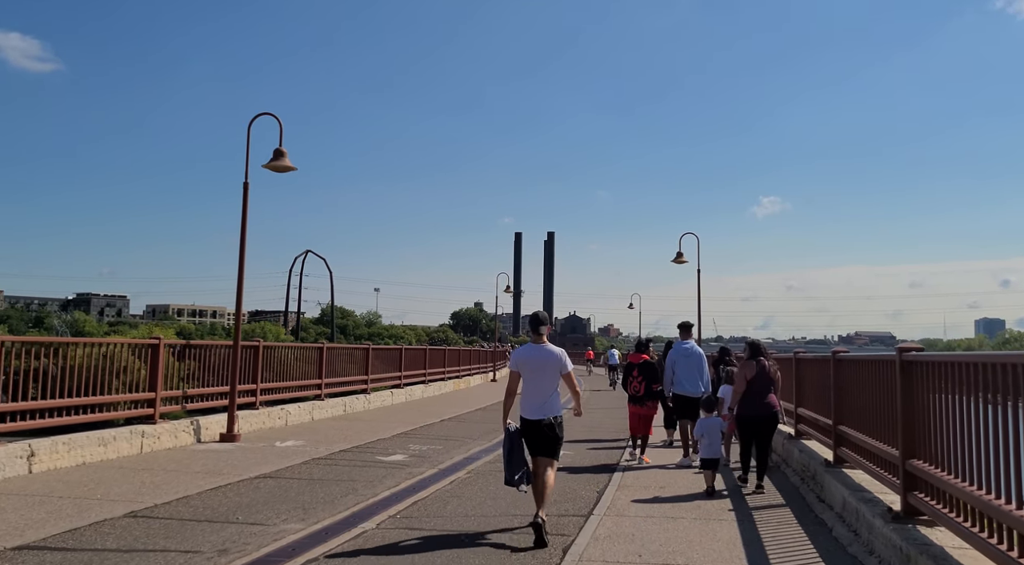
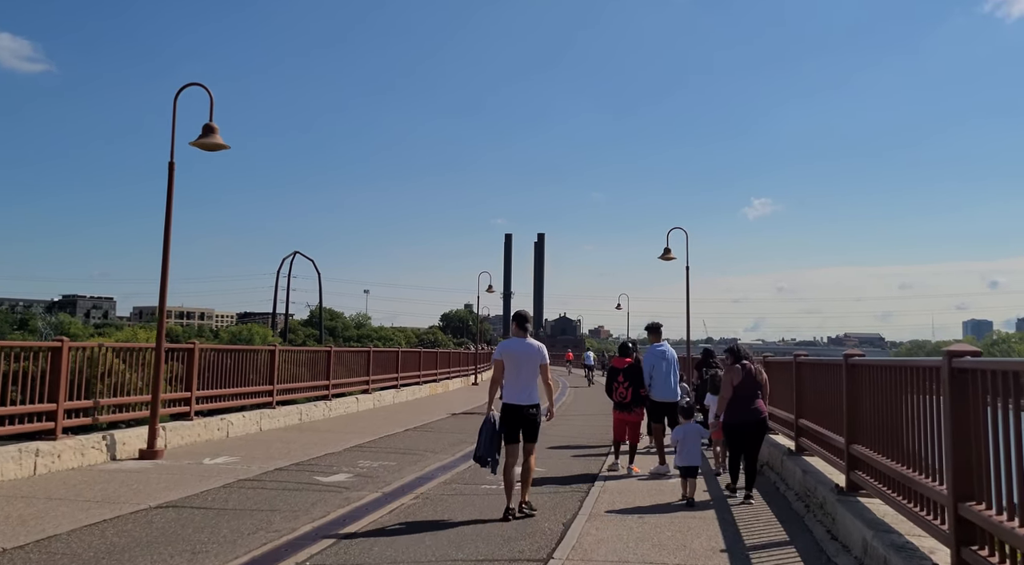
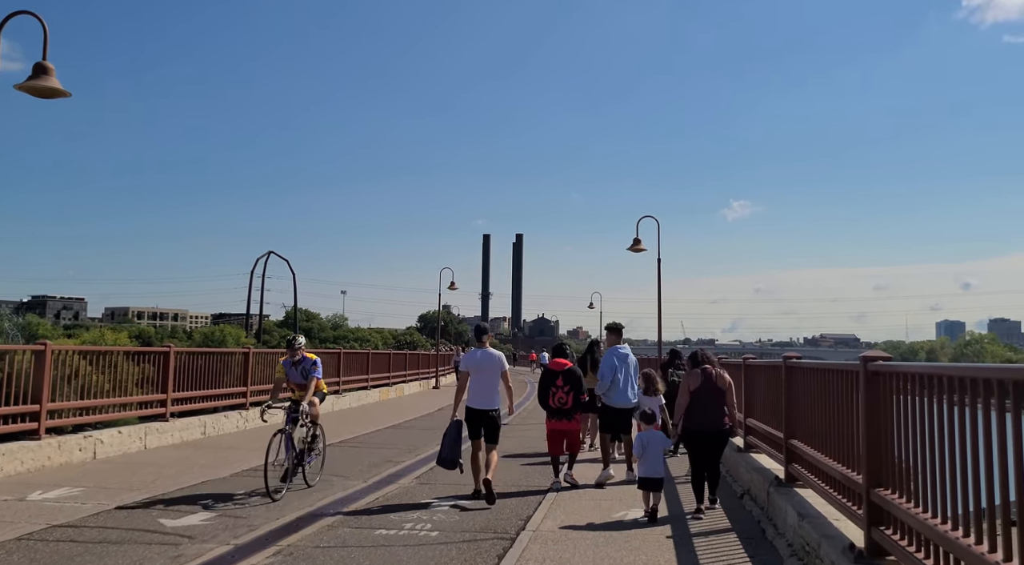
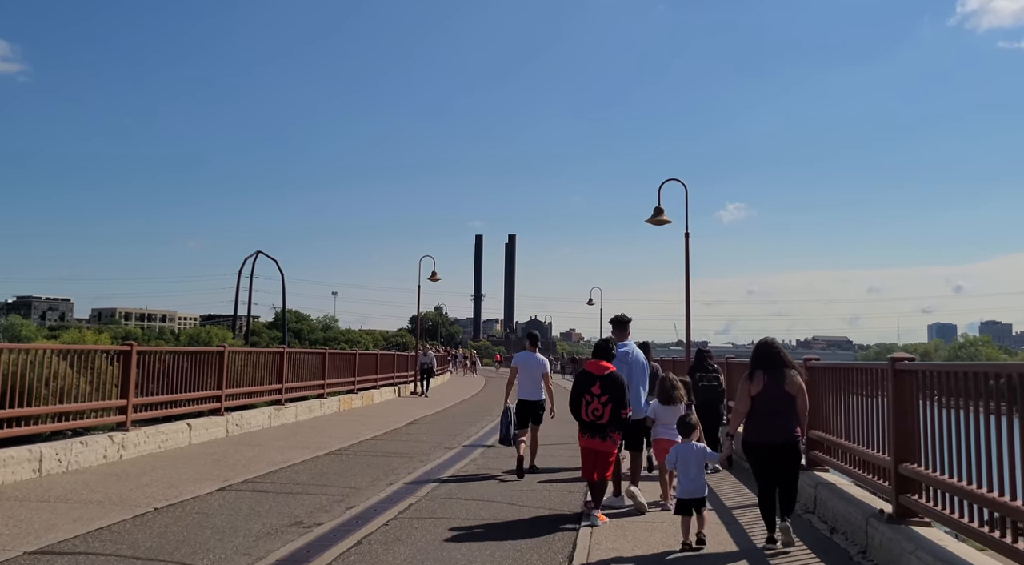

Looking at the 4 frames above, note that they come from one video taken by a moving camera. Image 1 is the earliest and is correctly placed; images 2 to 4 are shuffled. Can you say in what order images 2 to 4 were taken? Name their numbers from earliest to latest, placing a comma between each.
2, 3, 4
